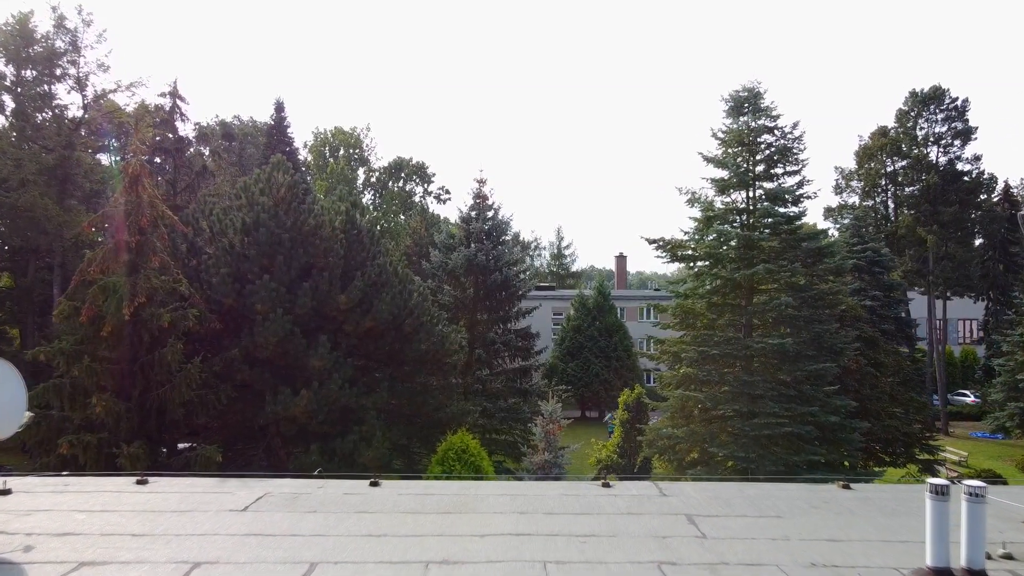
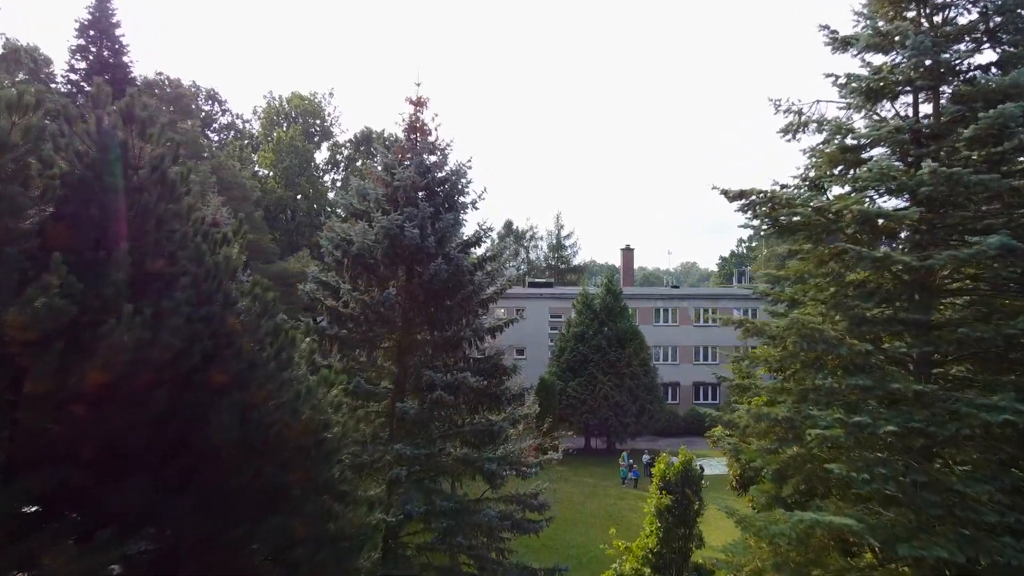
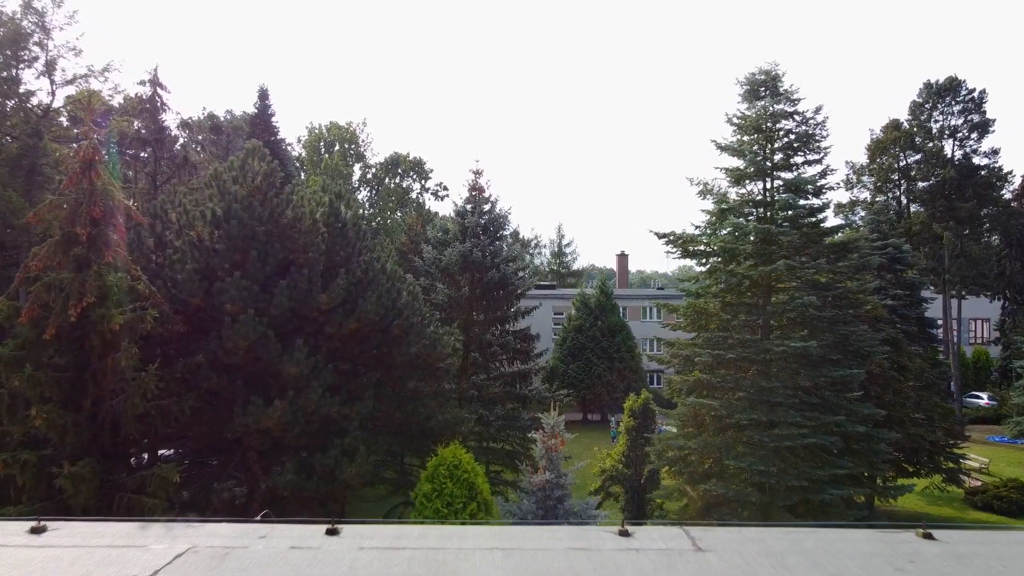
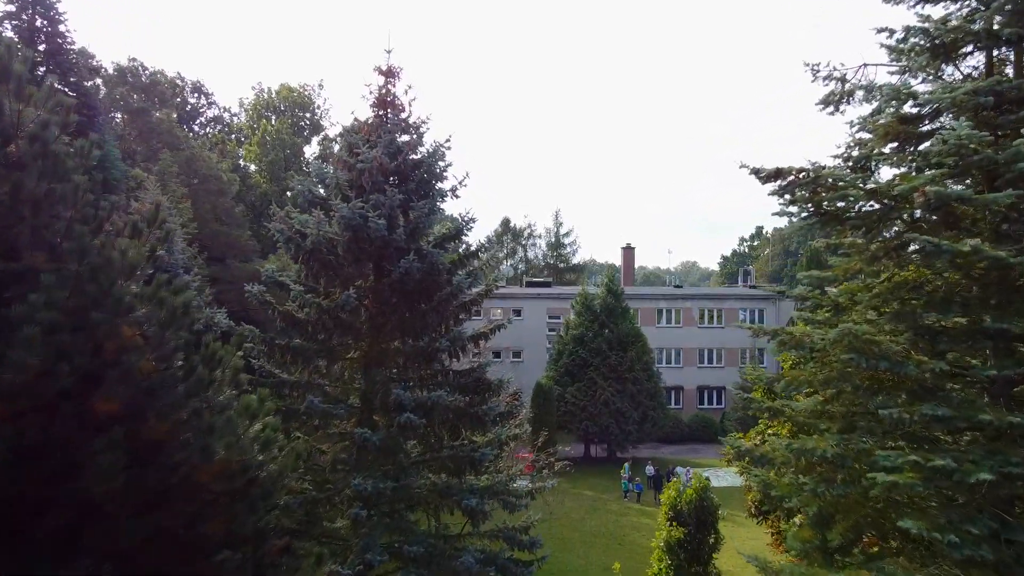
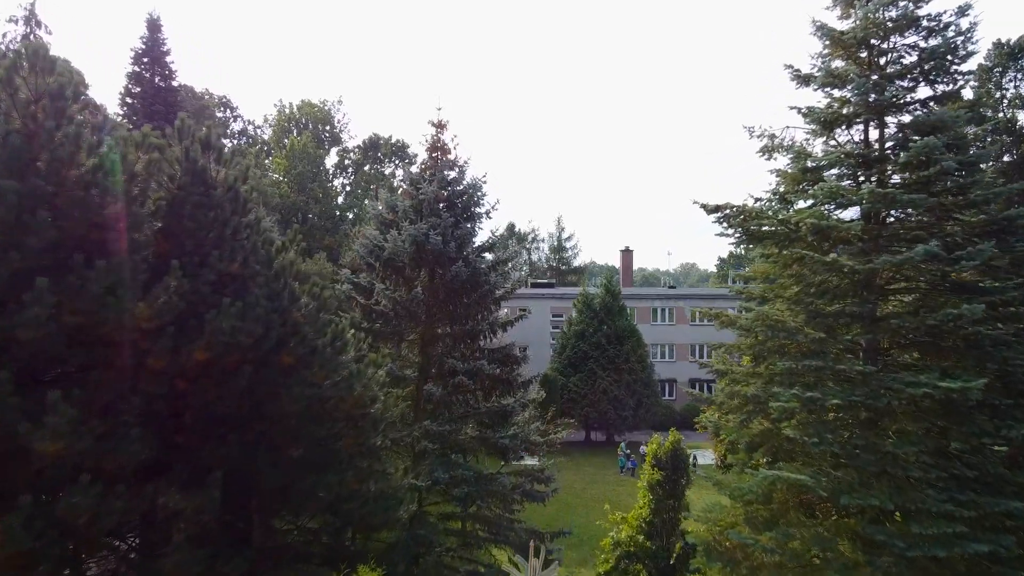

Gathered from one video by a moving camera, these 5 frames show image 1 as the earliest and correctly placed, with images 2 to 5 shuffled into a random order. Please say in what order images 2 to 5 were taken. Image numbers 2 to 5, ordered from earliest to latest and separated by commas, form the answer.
3, 5, 2, 4
